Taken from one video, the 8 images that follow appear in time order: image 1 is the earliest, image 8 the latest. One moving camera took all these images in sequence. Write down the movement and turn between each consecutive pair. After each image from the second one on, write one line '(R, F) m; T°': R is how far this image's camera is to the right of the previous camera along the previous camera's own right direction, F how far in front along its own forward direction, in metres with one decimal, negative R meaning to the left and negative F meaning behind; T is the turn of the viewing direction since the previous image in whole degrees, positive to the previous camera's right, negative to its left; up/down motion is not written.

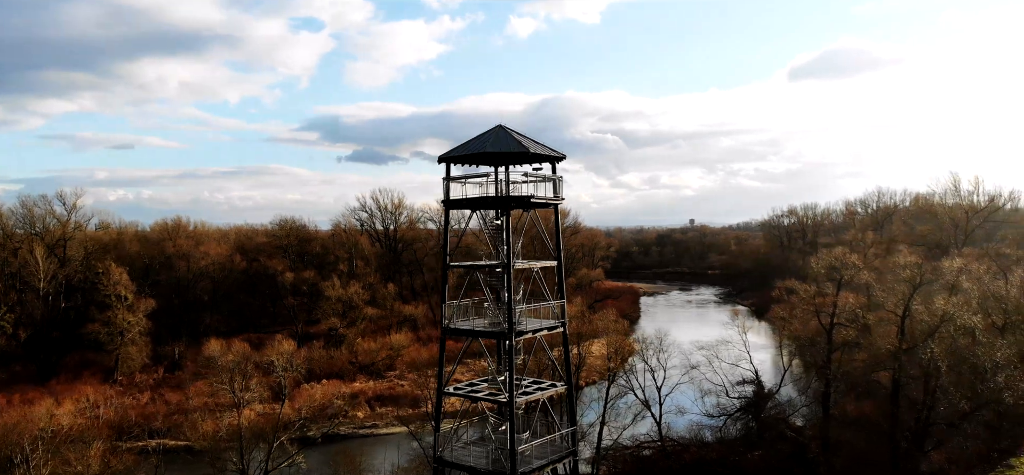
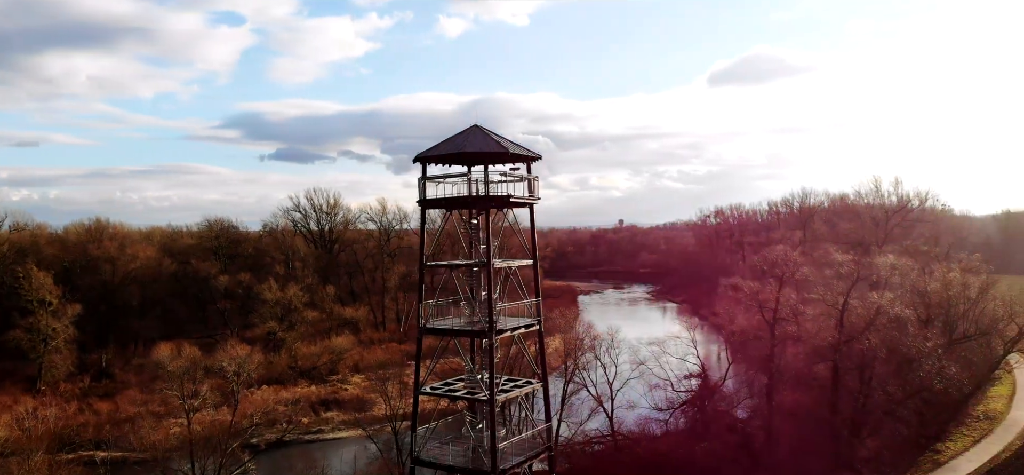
(-1.6, -0.2) m; +6°
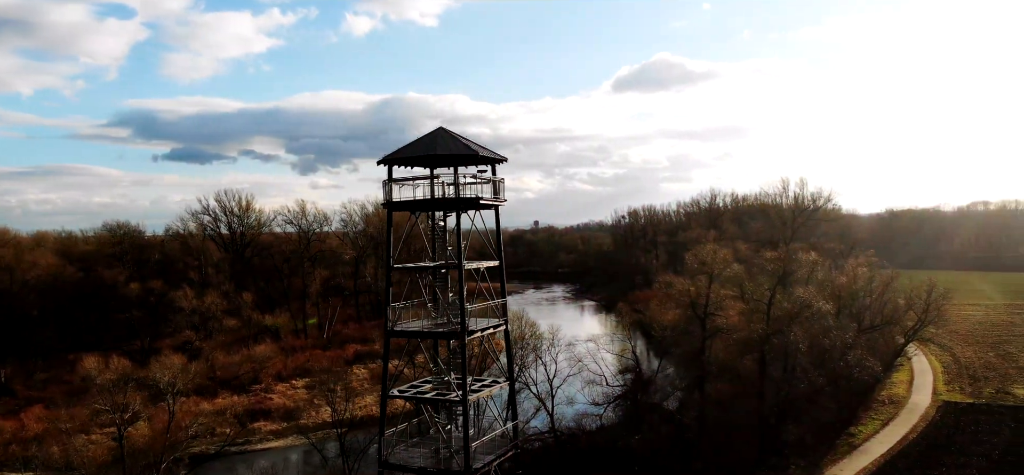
(-1.9, -0.2) m; +7°
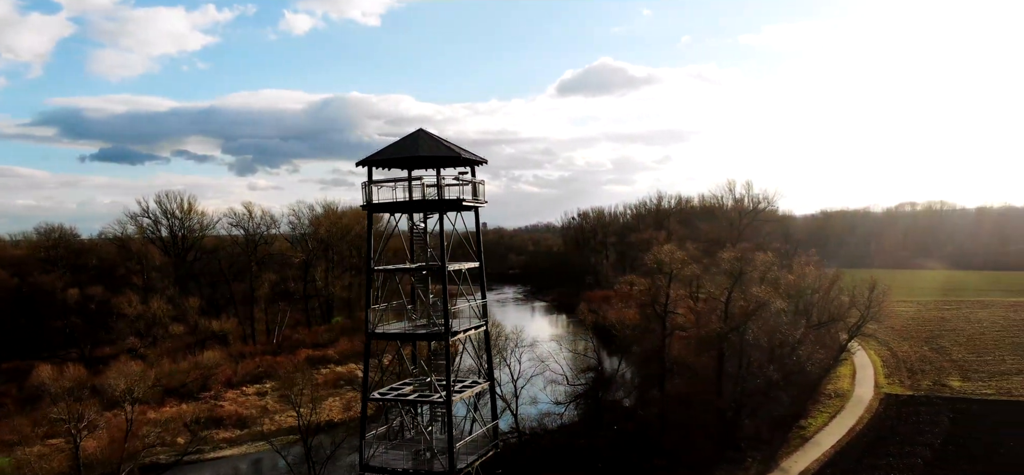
(-1.3, -0.2) m; +5°
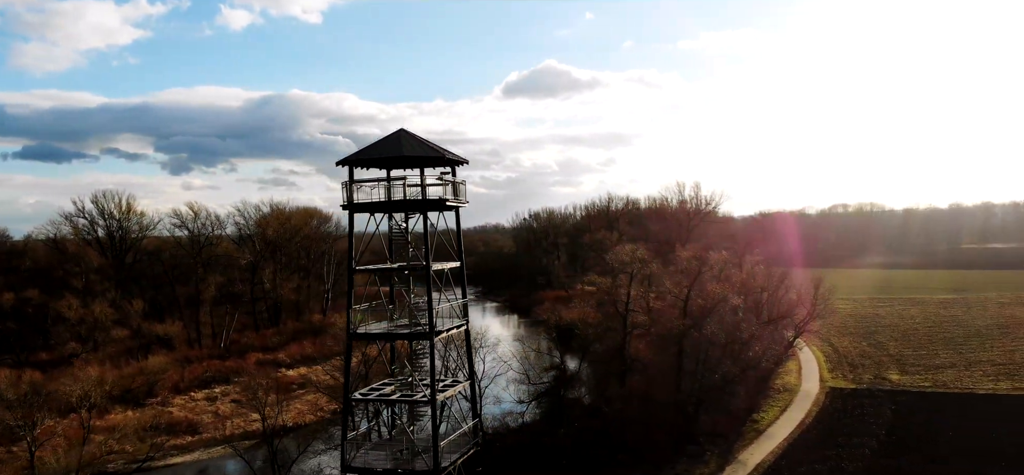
(-1.3, -0.2) m; +5°
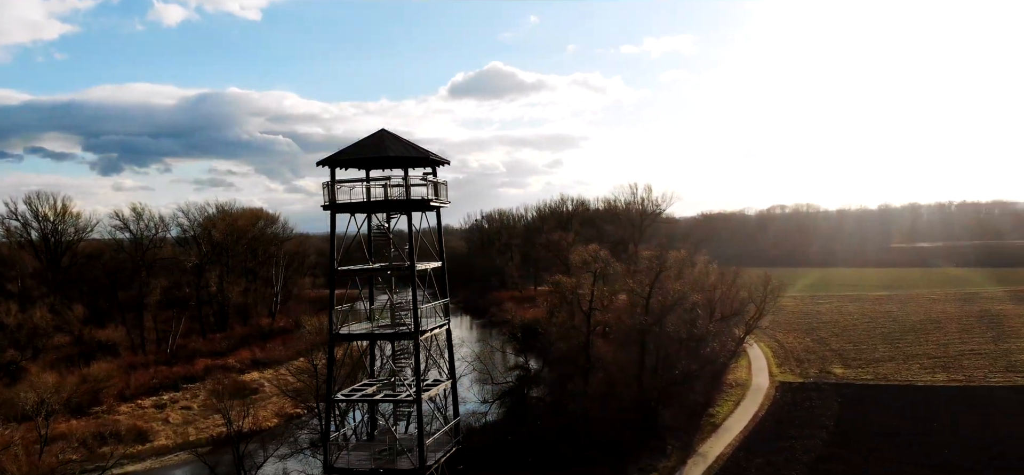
(-1.3, -0.3) m; +5°
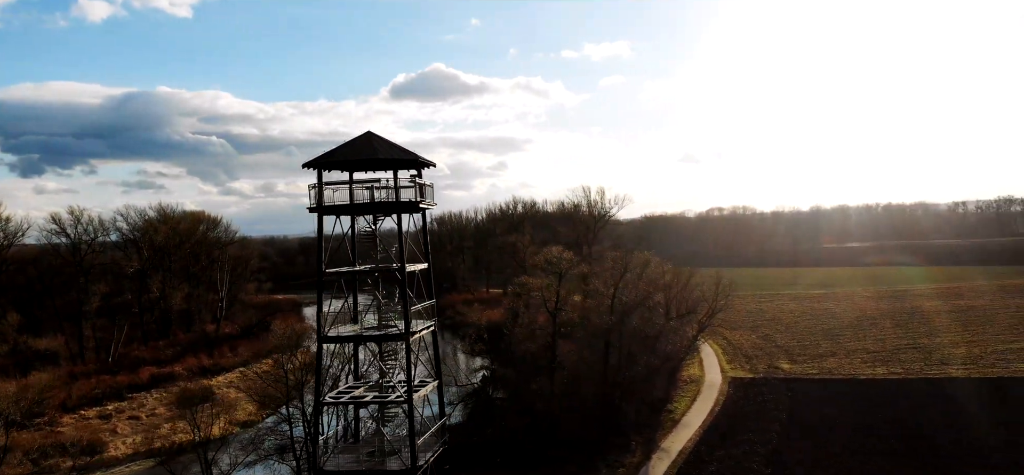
(-1.6, -0.3) m; +5°
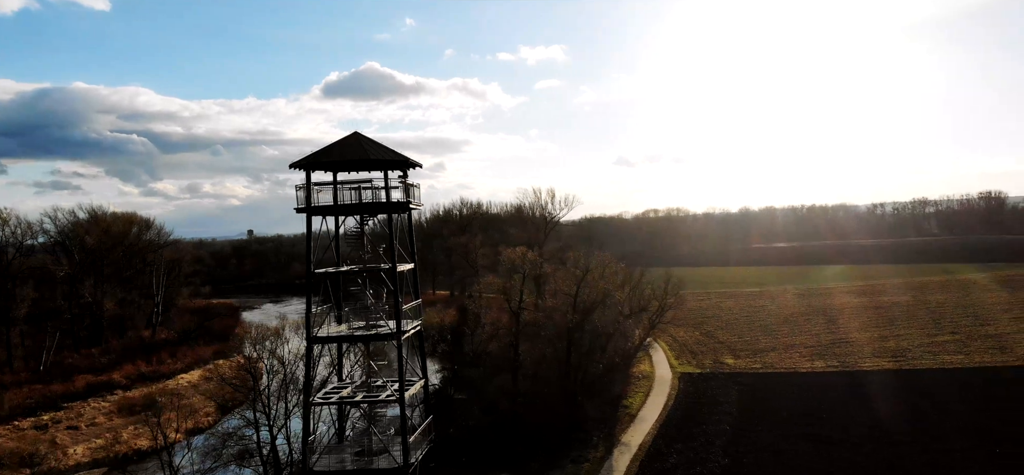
(-1.8, -0.3) m; +5°
